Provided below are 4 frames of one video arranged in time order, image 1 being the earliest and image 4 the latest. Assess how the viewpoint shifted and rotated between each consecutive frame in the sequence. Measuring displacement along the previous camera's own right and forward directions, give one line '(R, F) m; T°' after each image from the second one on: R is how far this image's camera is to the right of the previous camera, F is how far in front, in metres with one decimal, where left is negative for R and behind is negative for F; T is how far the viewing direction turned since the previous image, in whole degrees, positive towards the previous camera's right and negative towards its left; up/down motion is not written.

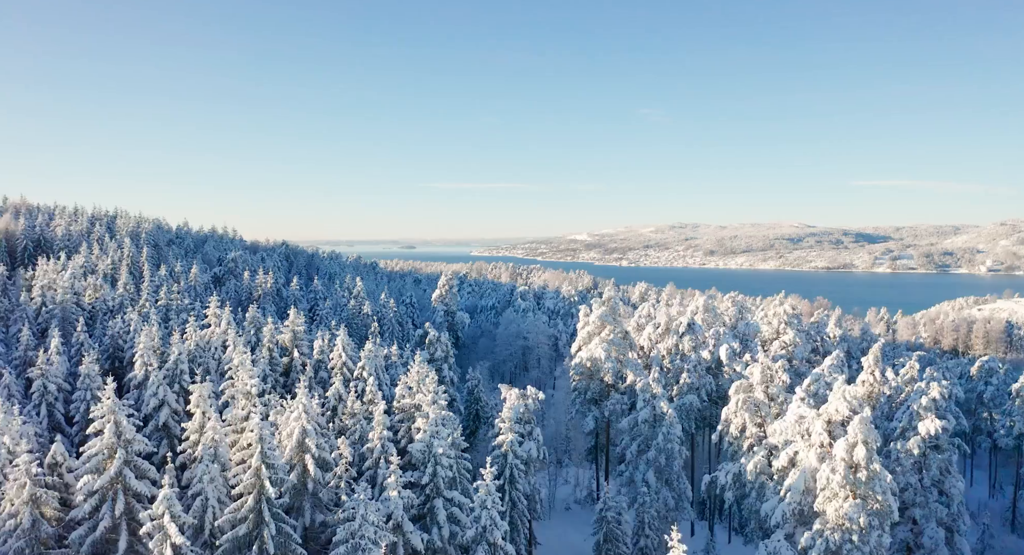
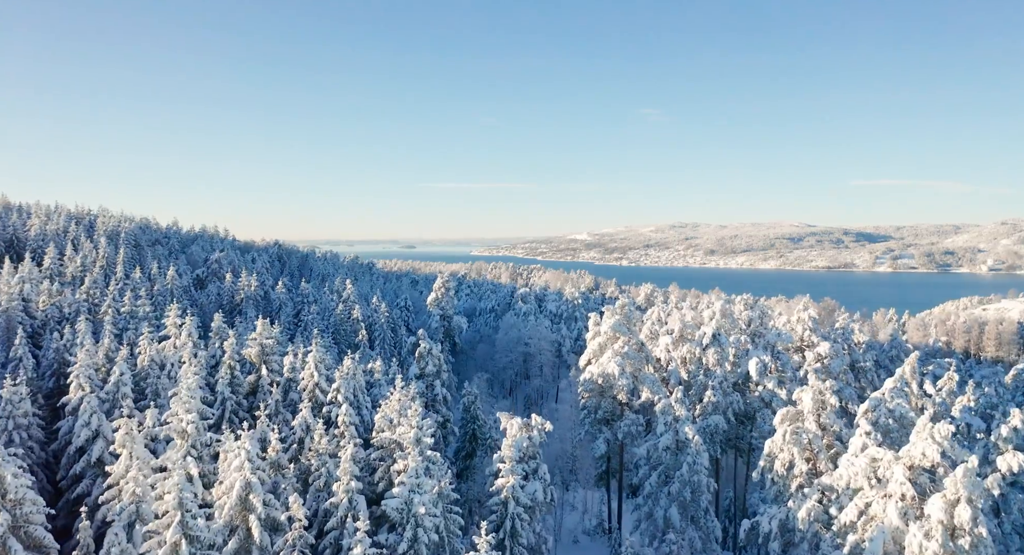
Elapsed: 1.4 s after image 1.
(-0.1, +6.1) m; 0°
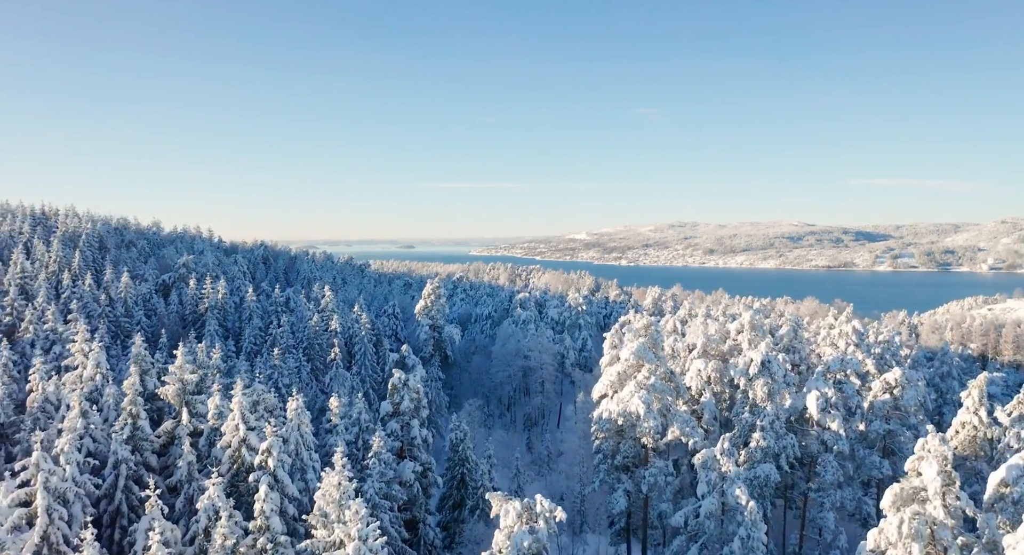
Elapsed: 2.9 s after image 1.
(+0.1, +9.2) m; 0°
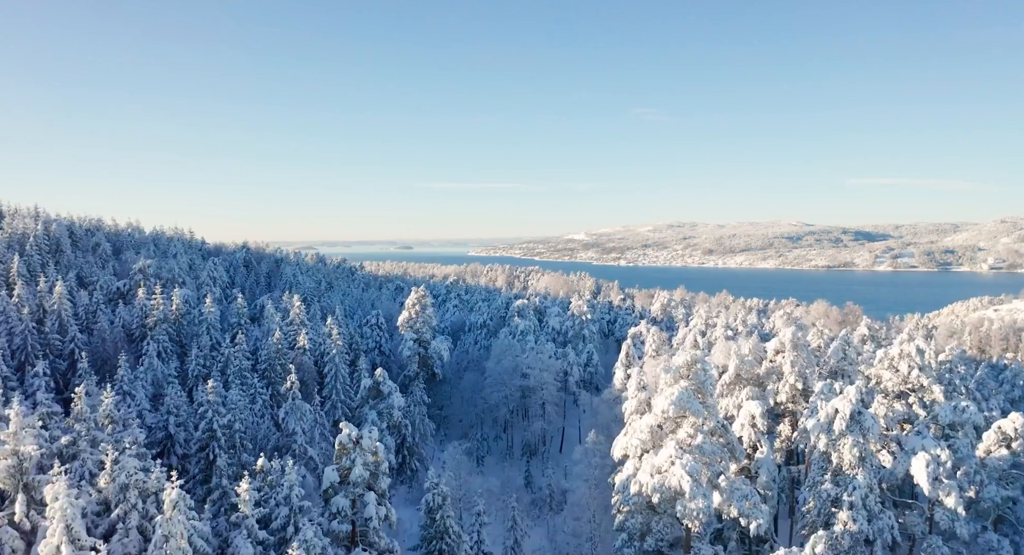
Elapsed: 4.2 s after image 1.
(+0.2, +9.9) m; 0°
